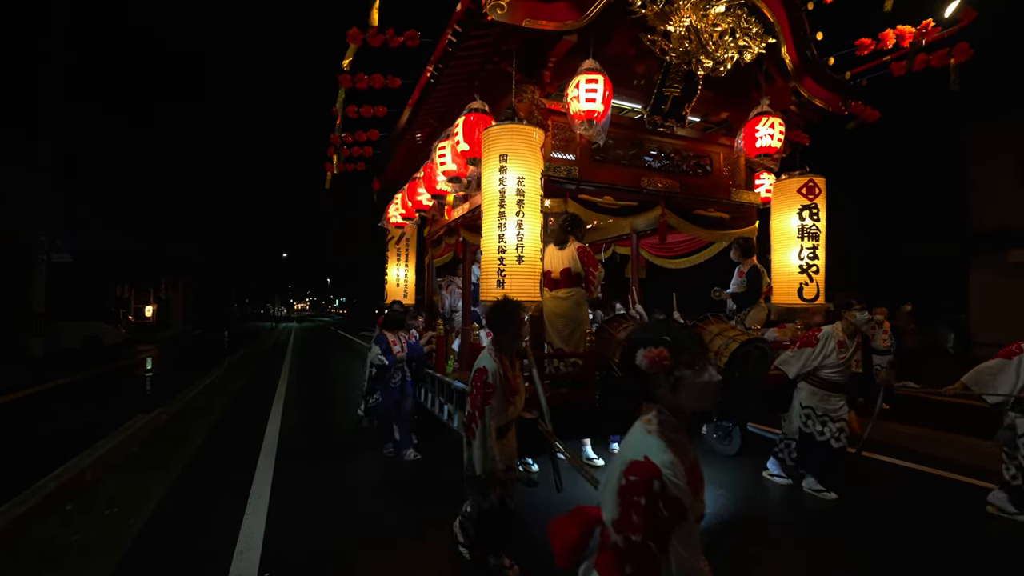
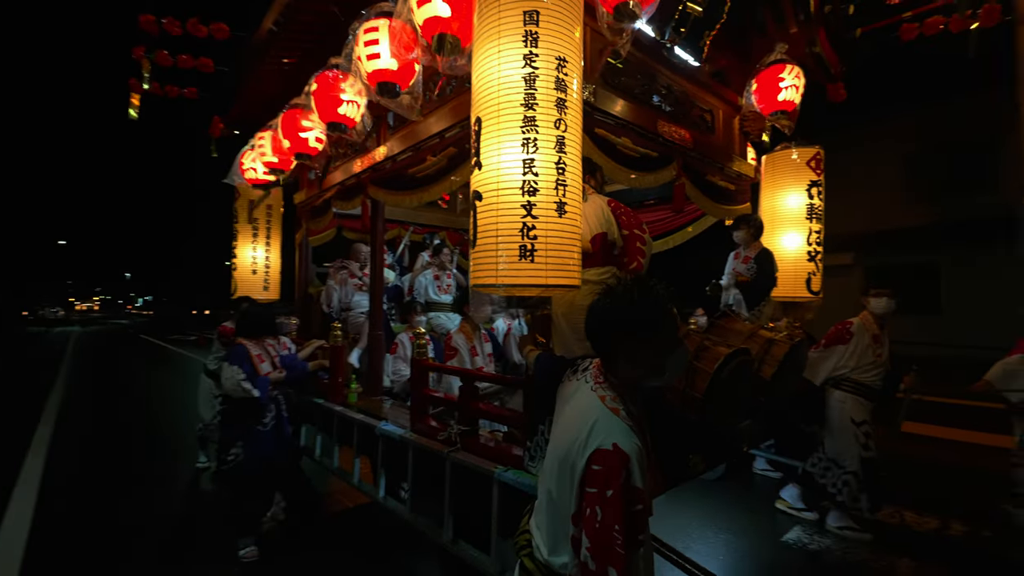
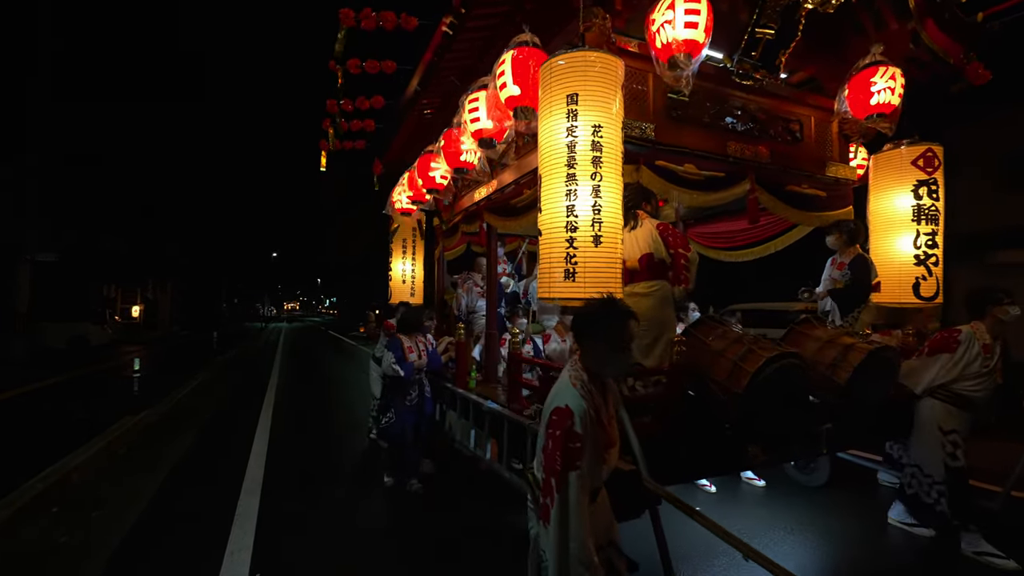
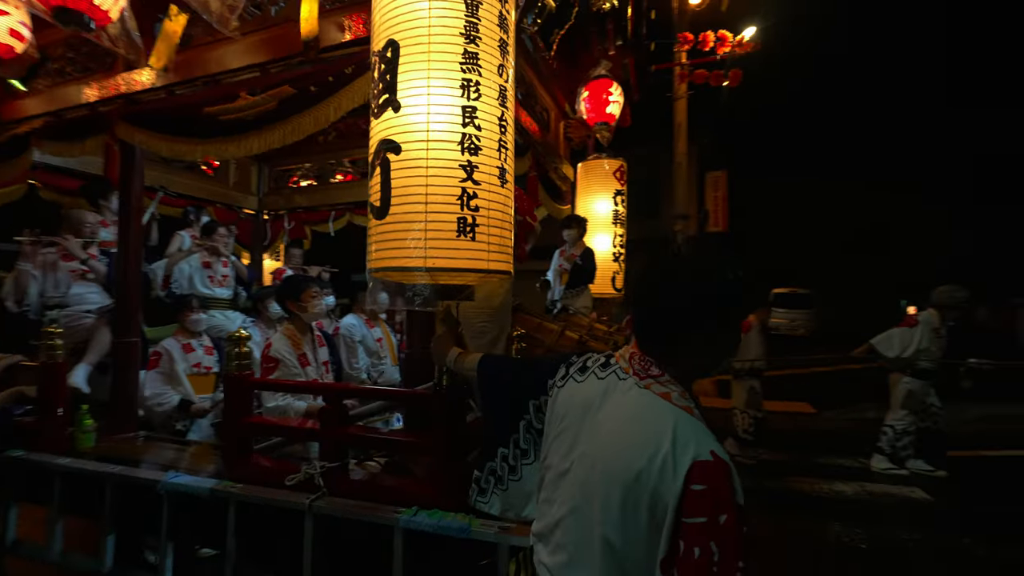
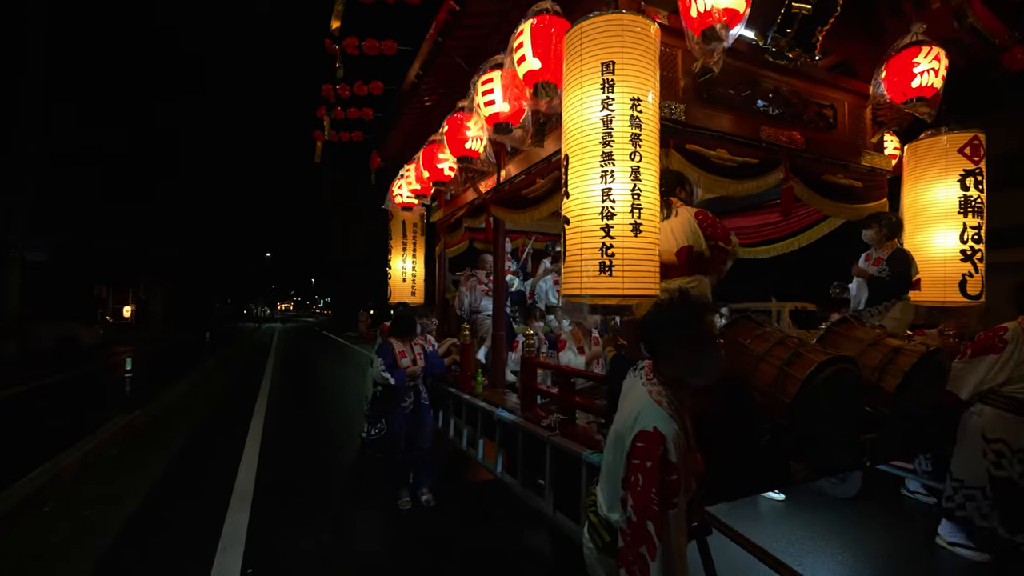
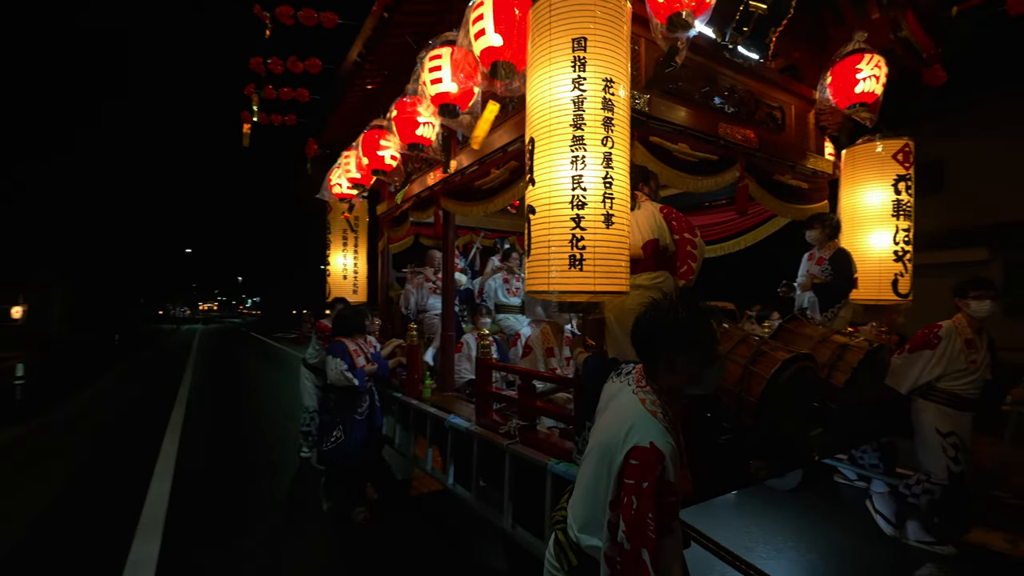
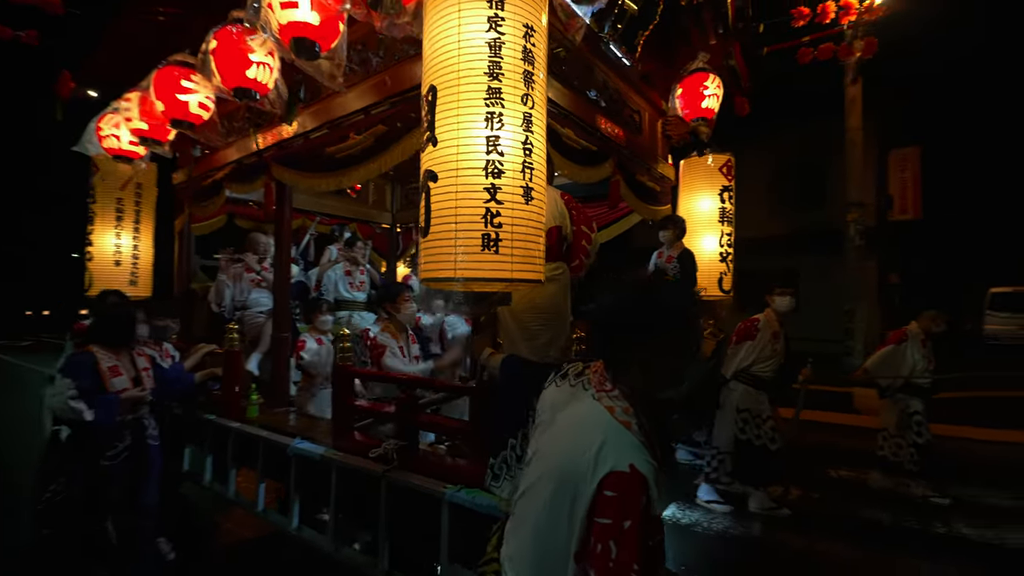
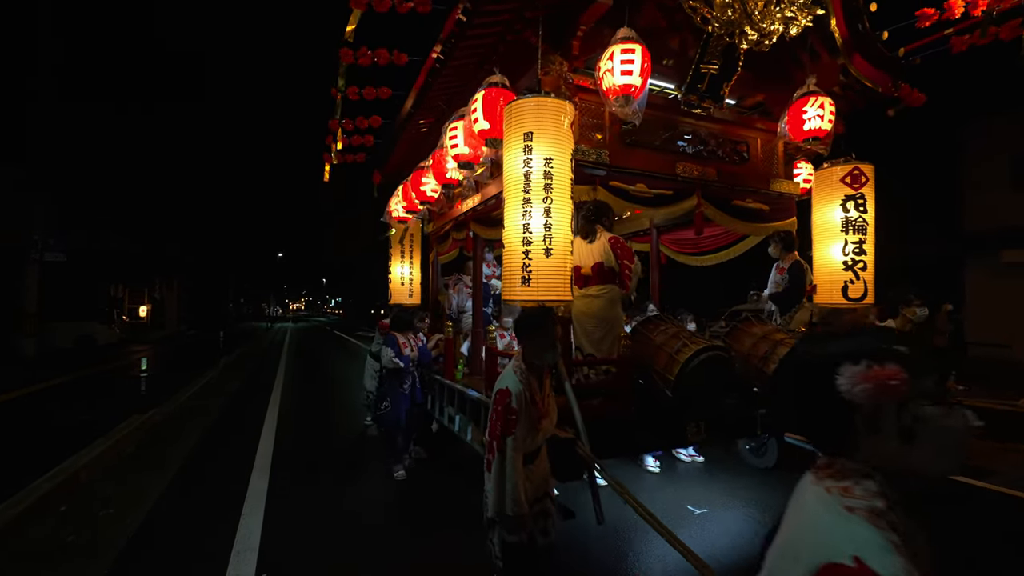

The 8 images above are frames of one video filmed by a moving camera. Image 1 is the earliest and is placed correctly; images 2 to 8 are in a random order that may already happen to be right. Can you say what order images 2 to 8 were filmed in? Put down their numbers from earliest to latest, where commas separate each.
8, 3, 5, 6, 2, 7, 4
